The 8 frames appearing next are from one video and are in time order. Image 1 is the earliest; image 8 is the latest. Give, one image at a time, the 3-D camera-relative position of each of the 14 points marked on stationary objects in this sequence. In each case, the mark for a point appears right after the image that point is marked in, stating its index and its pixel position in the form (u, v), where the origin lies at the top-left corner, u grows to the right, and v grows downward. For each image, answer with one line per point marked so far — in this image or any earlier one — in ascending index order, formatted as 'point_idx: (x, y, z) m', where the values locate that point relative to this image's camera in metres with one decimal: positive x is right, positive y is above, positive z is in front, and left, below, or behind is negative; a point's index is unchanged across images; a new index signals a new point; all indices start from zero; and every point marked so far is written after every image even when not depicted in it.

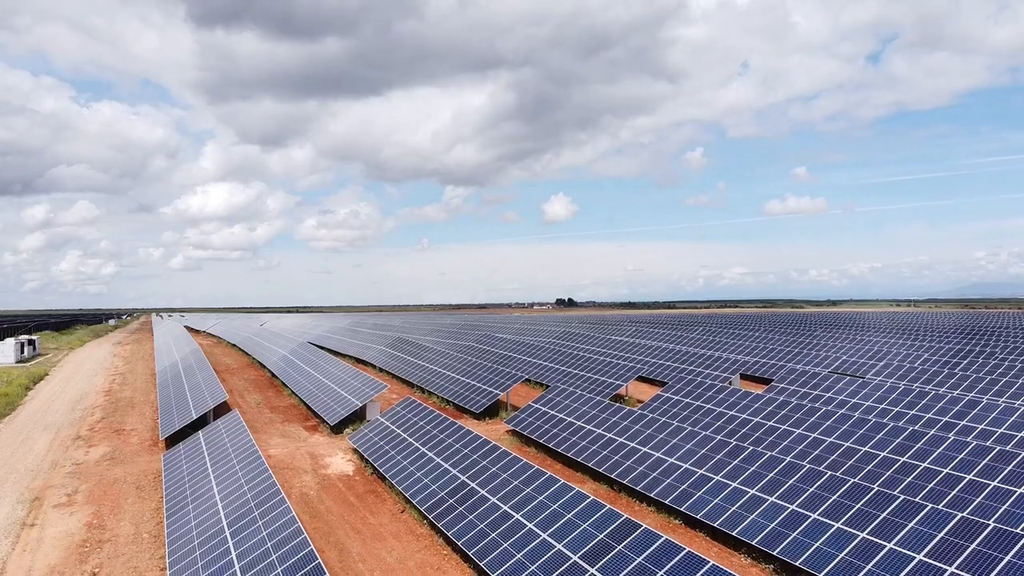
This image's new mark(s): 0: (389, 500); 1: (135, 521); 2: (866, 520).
0: (-3.8, -6.6, +18.1) m
1: (-10.8, -6.7, +16.6) m
2: (+8.5, -5.6, +13.9) m
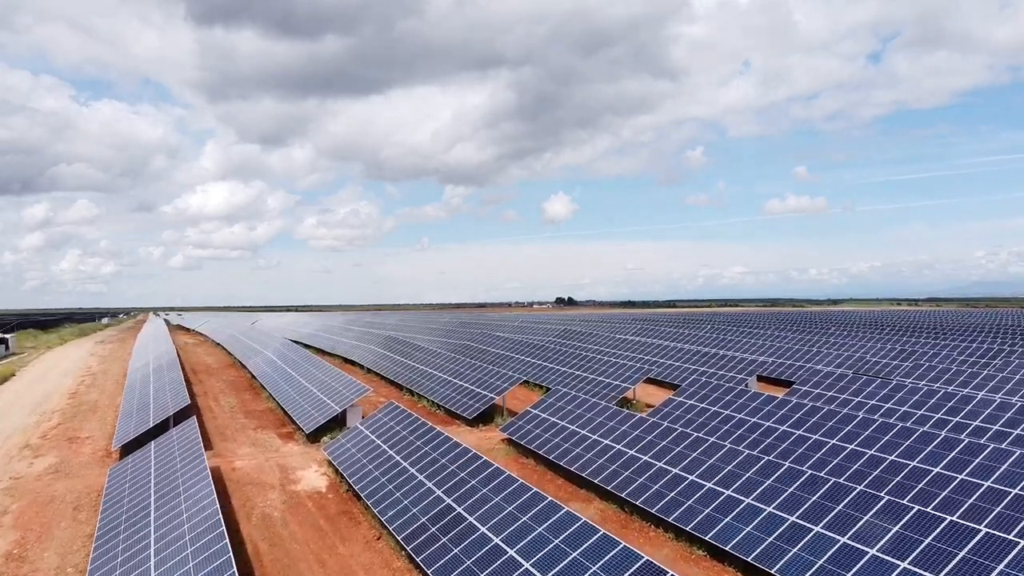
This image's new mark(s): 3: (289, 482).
0: (-4.0, -6.4, +15.6) m
1: (-11.0, -6.4, +14.1) m
2: (+8.4, -5.3, +11.4) m
3: (-7.1, -6.2, +18.4) m
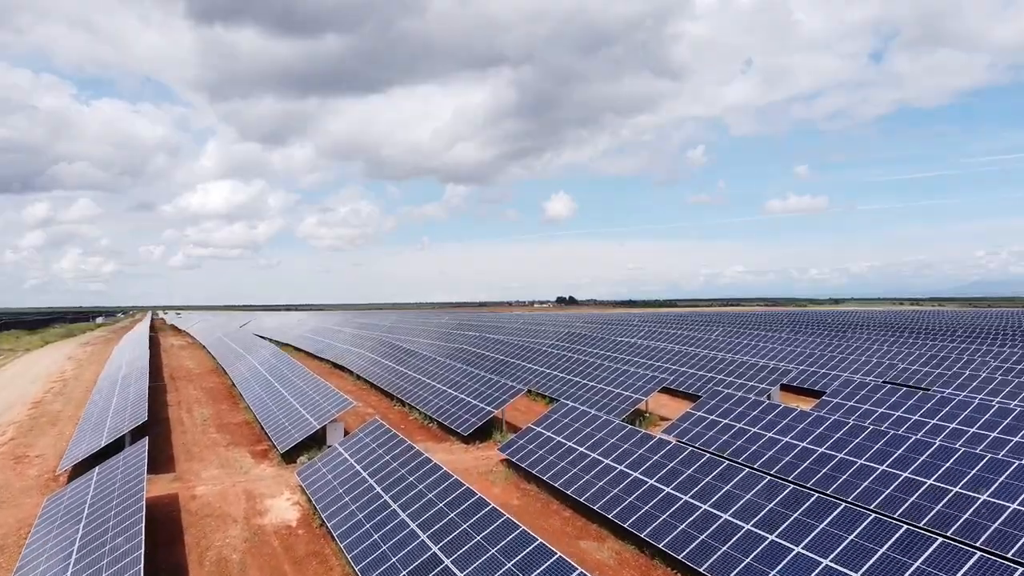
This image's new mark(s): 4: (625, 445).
0: (-4.0, -6.4, +13.1) m
1: (-11.0, -6.4, +11.7) m
2: (+8.4, -5.4, +9.0) m
3: (-7.1, -6.2, +16.0) m
4: (+3.4, -4.7, +17.4) m
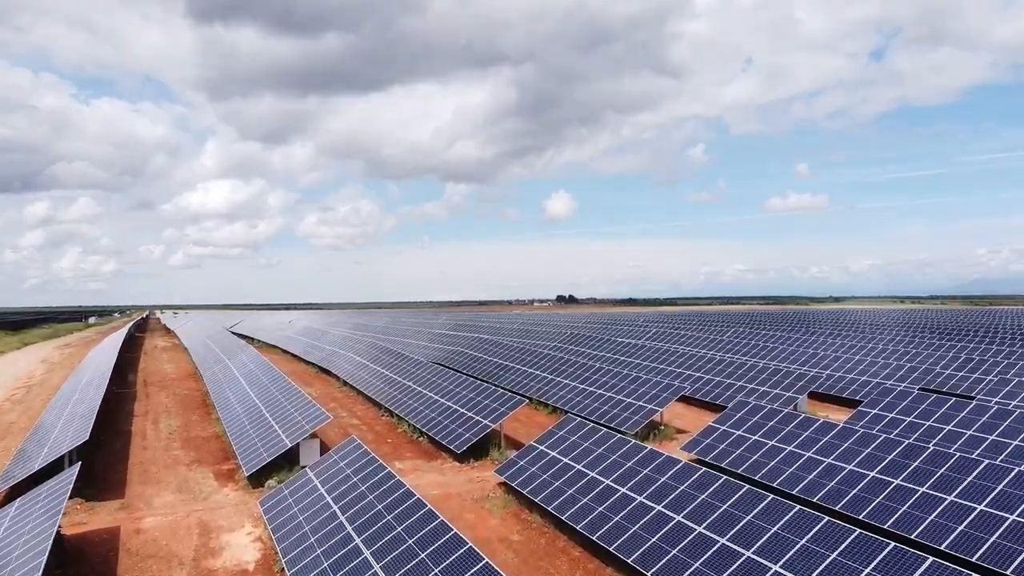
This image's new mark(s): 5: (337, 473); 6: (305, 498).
0: (-4.0, -6.4, +10.6) m
1: (-11.0, -6.4, +9.2) m
2: (+8.4, -5.3, +6.4) m
3: (-7.1, -6.2, +13.5) m
4: (+3.3, -4.6, +14.8) m
5: (-4.5, -4.5, +14.5) m
6: (-5.1, -5.0, +14.1) m
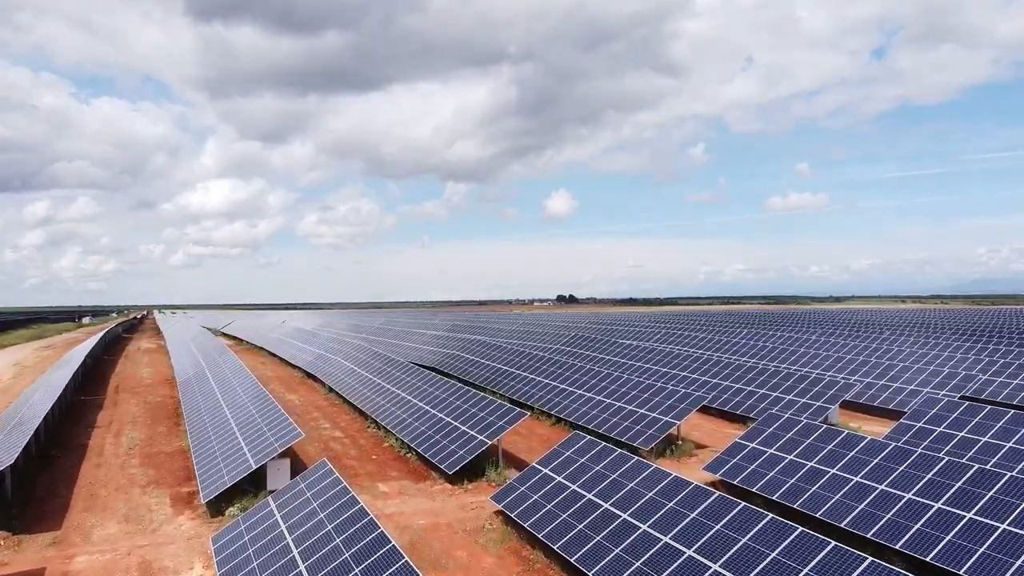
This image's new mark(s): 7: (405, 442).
0: (-4.0, -6.3, +8.3) m
1: (-11.0, -6.3, +6.8) m
2: (+8.4, -5.3, +4.1) m
3: (-7.1, -6.1, +11.1) m
4: (+3.3, -4.6, +12.5) m
5: (-4.5, -4.5, +12.2) m
6: (-5.1, -5.0, +11.8) m
7: (-3.6, -5.1, +19.4) m
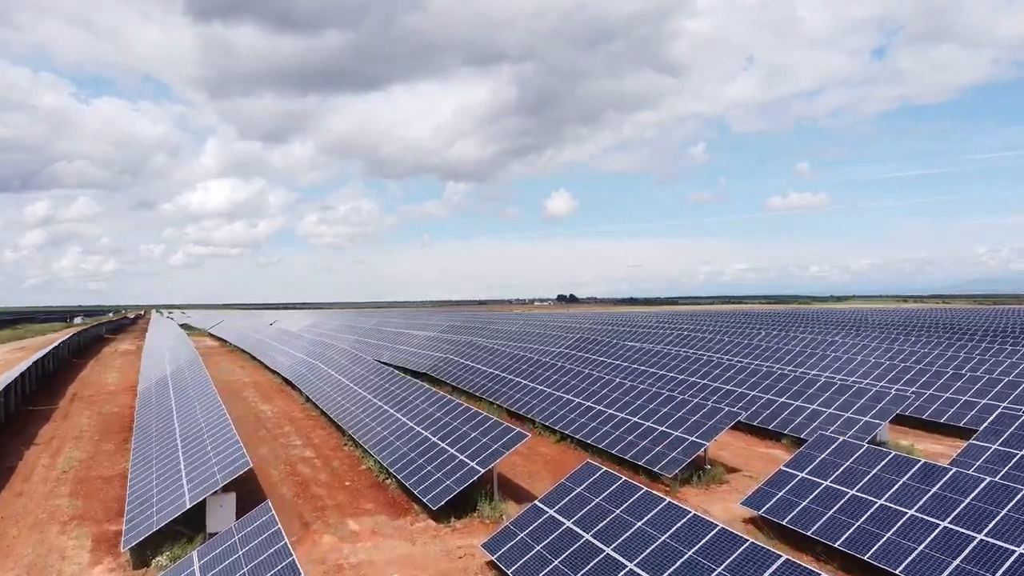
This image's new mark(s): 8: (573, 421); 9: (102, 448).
0: (-4.1, -6.2, +5.4) m
1: (-11.0, -6.2, +3.9) m
2: (+8.3, -5.2, +1.2) m
3: (-7.2, -6.0, +8.2) m
4: (+3.3, -4.5, +9.6) m
5: (-4.5, -4.4, +9.3) m
6: (-5.2, -4.9, +8.9) m
7: (-3.6, -5.0, +16.5) m
8: (+2.1, -4.6, +20.0) m
9: (-13.8, -5.4, +19.5) m
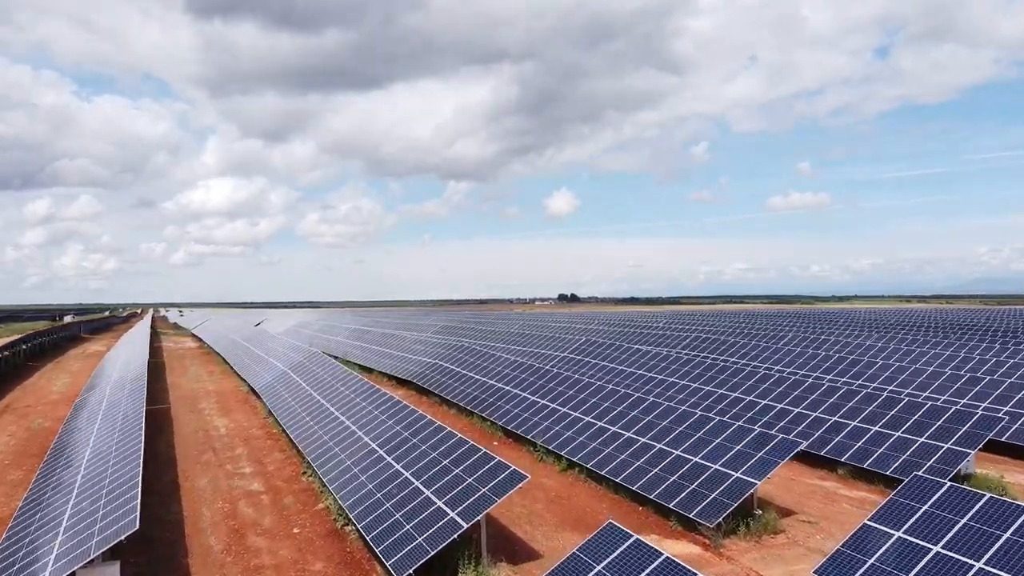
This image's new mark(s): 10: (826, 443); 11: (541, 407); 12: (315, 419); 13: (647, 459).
0: (-4.2, -6.1, +1.9) m
1: (-11.2, -6.1, +0.4) m
2: (+8.2, -5.1, -2.3) m
3: (-7.3, -5.9, +4.7) m
4: (+3.2, -4.3, +6.1) m
5: (-4.7, -4.2, +5.8) m
6: (-5.3, -4.7, +5.4) m
7: (-3.7, -4.9, +12.9) m
8: (+2.0, -4.4, +16.5) m
9: (-13.9, -5.2, +16.0) m
10: (+8.9, -4.4, +16.5) m
11: (+0.9, -4.0, +19.6) m
12: (-6.2, -4.0, +18.0) m
13: (+3.4, -4.2, +14.6) m
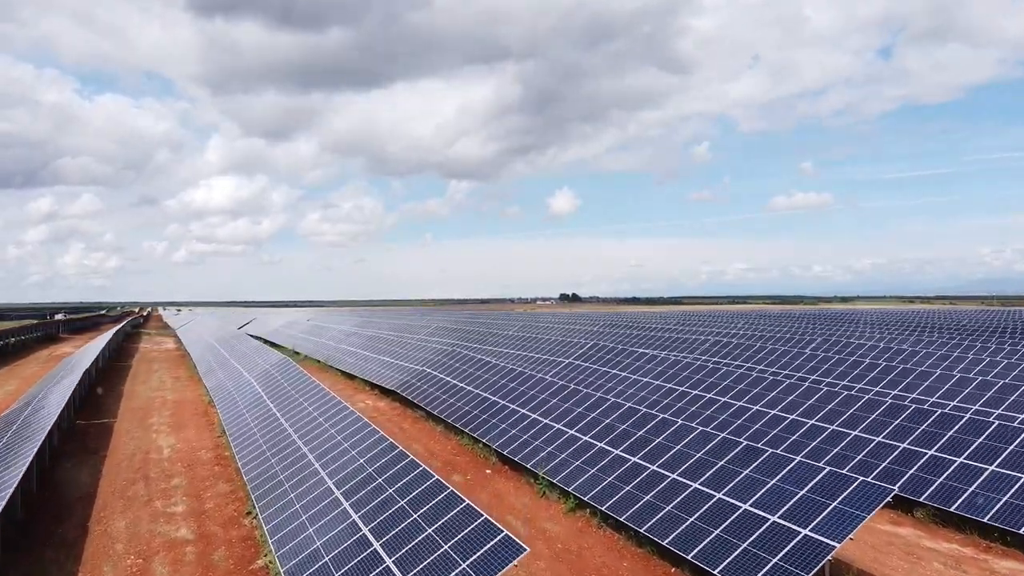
0: (-4.3, -6.0, -1.3) m
1: (-11.3, -6.0, -2.7) m
2: (+8.0, -5.0, -5.5) m
3: (-7.4, -5.8, +1.6) m
4: (+3.0, -4.3, +2.9) m
5: (-4.8, -4.1, +2.7) m
6: (-5.4, -4.6, +2.2) m
7: (-3.9, -4.8, +9.8) m
8: (+1.9, -4.3, +13.3) m
9: (-14.0, -5.1, +12.9) m
10: (+8.8, -4.3, +13.4) m
11: (+0.8, -3.9, +16.5) m
12: (-6.3, -3.9, +14.8) m
13: (+3.3, -4.2, +11.4) m
